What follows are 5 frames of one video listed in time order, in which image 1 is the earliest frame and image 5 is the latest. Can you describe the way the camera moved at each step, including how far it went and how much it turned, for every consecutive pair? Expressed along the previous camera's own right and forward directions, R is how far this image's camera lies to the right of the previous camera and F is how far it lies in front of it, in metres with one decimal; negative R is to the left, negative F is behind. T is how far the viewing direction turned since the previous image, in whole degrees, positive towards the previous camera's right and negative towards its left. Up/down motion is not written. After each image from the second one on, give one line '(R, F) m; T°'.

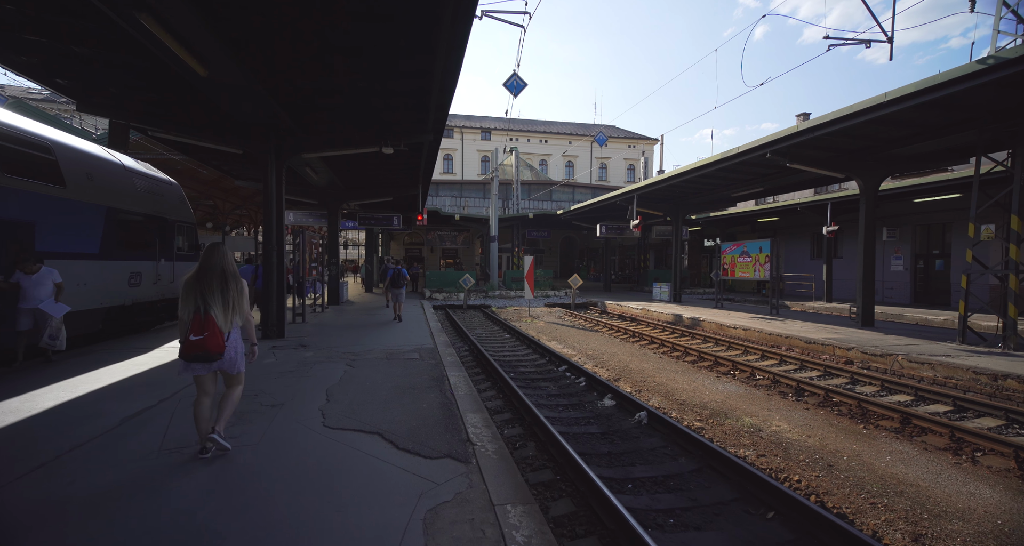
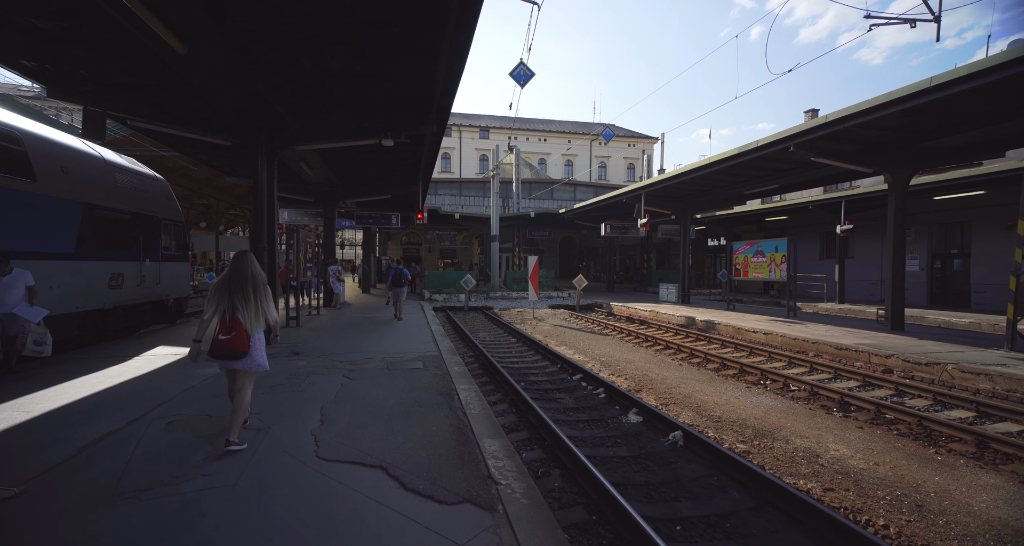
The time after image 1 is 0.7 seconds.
(-0.2, +0.6) m; 0°
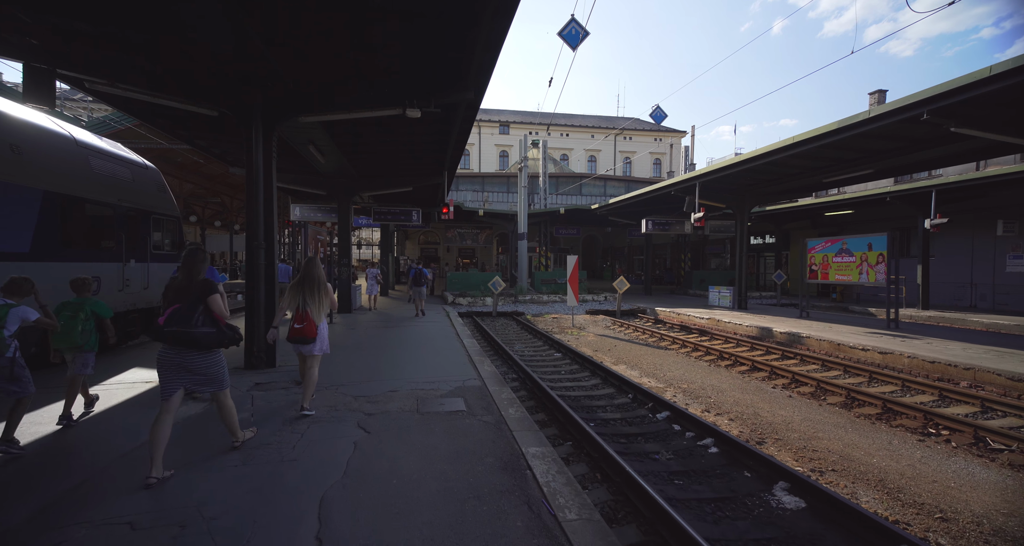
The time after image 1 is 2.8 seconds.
(-0.6, +1.8) m; -2°
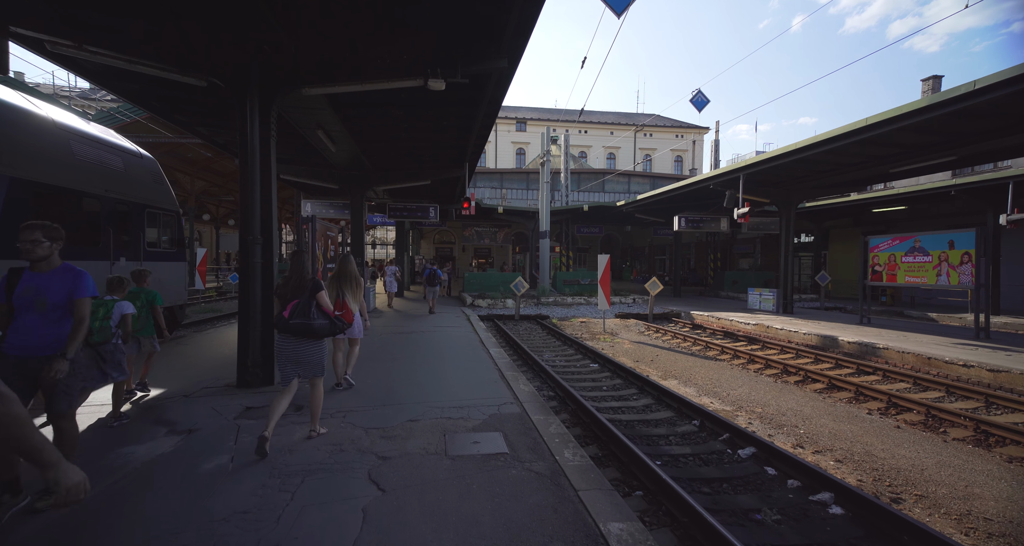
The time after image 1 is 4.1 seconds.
(-0.3, +1.1) m; -2°
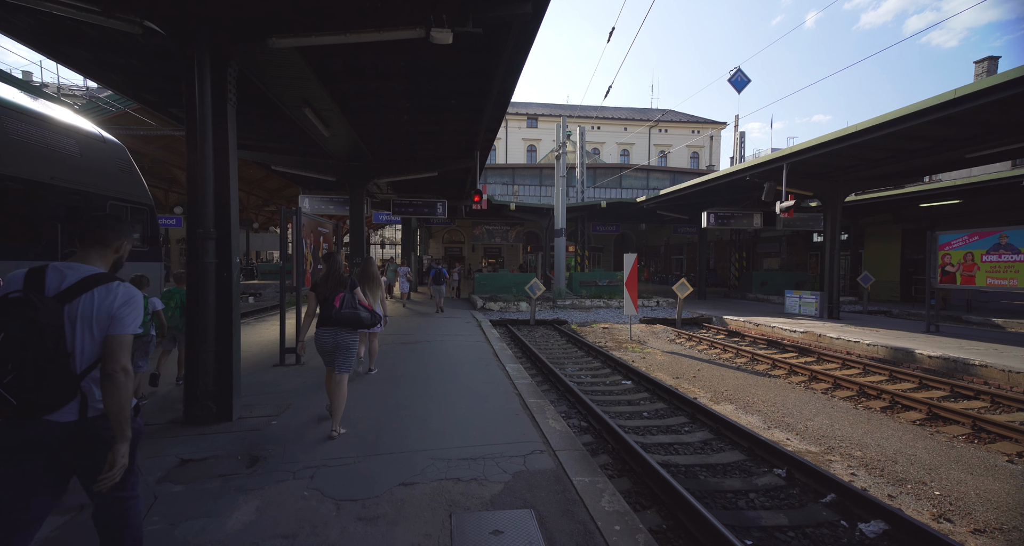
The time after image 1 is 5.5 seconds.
(-0.2, +1.3) m; -1°
